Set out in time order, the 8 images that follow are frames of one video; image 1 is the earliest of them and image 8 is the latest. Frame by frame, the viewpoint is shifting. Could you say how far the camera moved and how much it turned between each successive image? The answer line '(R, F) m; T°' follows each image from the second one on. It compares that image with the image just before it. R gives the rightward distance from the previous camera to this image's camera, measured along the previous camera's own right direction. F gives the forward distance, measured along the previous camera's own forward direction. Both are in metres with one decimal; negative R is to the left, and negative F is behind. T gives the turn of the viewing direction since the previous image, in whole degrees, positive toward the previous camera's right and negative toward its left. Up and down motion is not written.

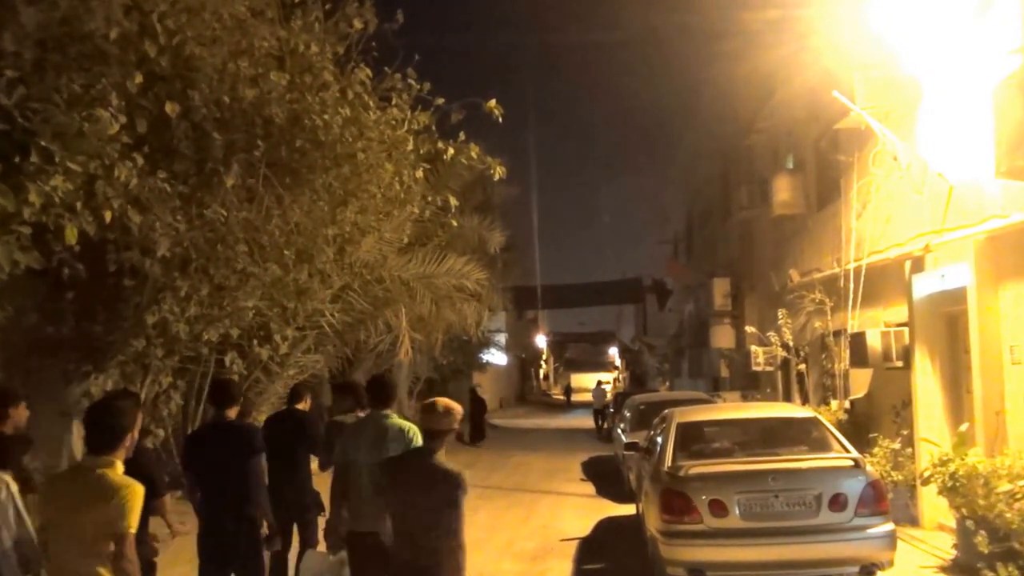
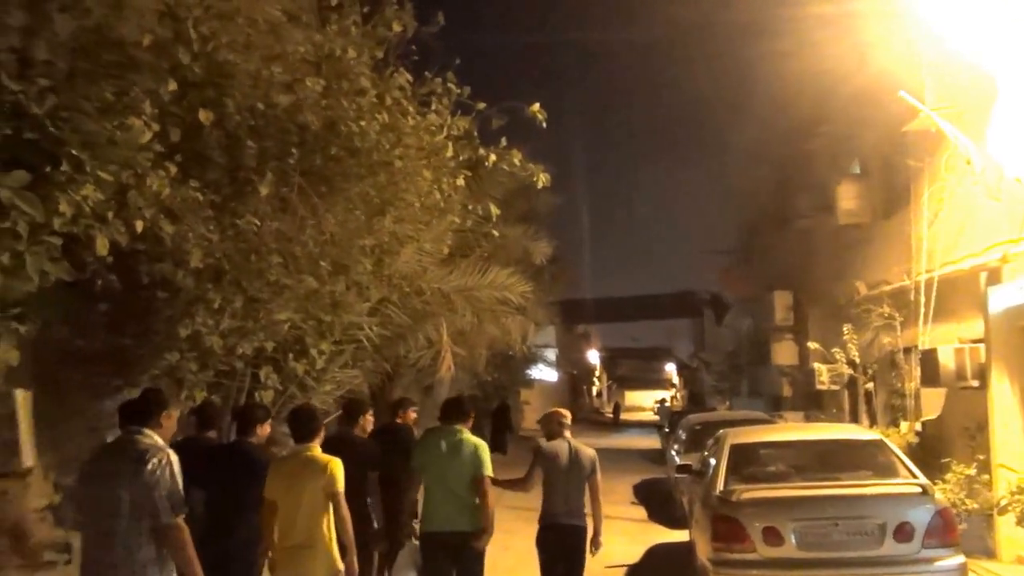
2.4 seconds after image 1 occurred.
(+0.2, +0.4) m; -4°
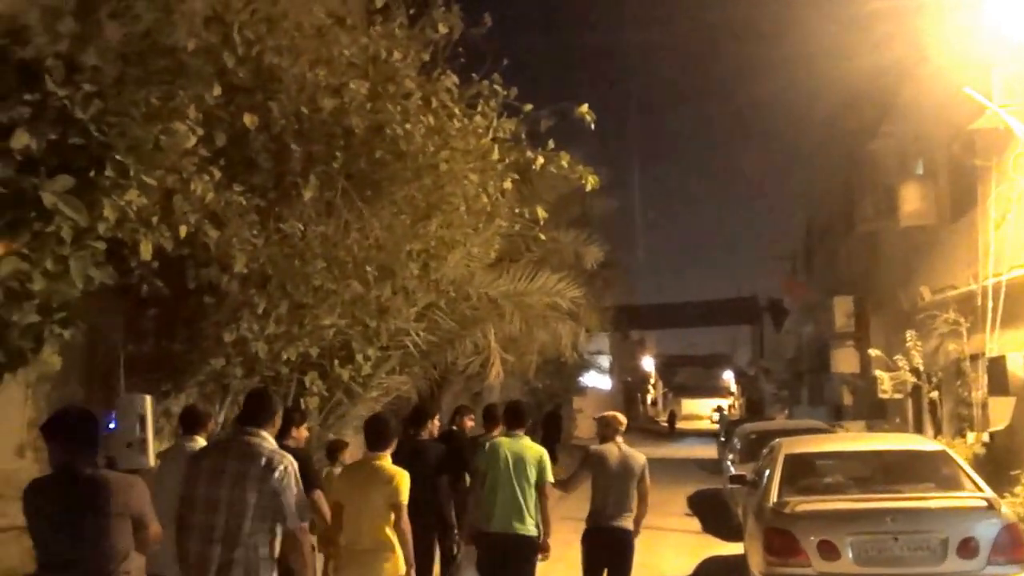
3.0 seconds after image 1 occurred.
(+0.1, +0.2) m; -3°
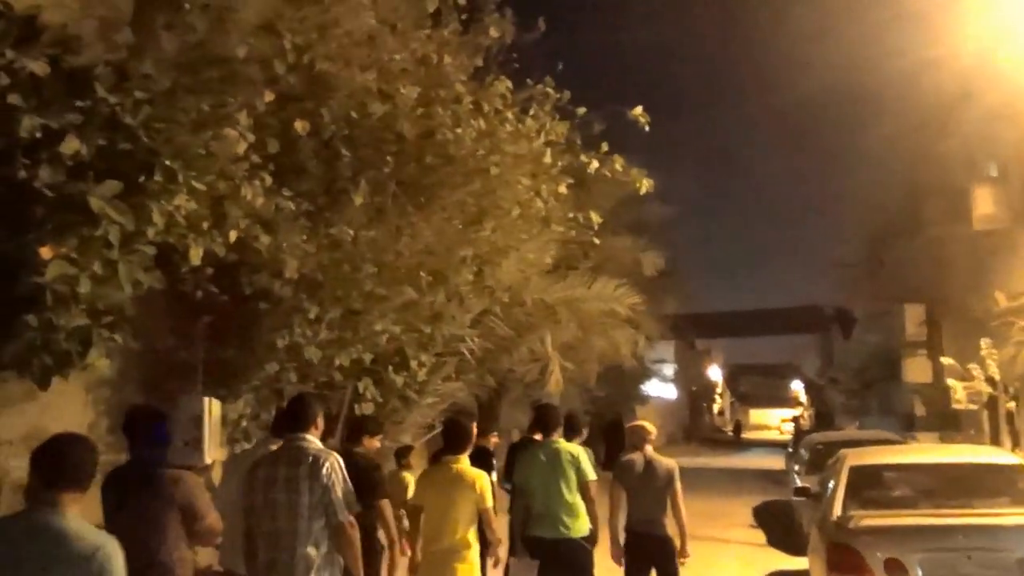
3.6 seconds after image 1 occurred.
(+0.1, +0.2) m; -4°
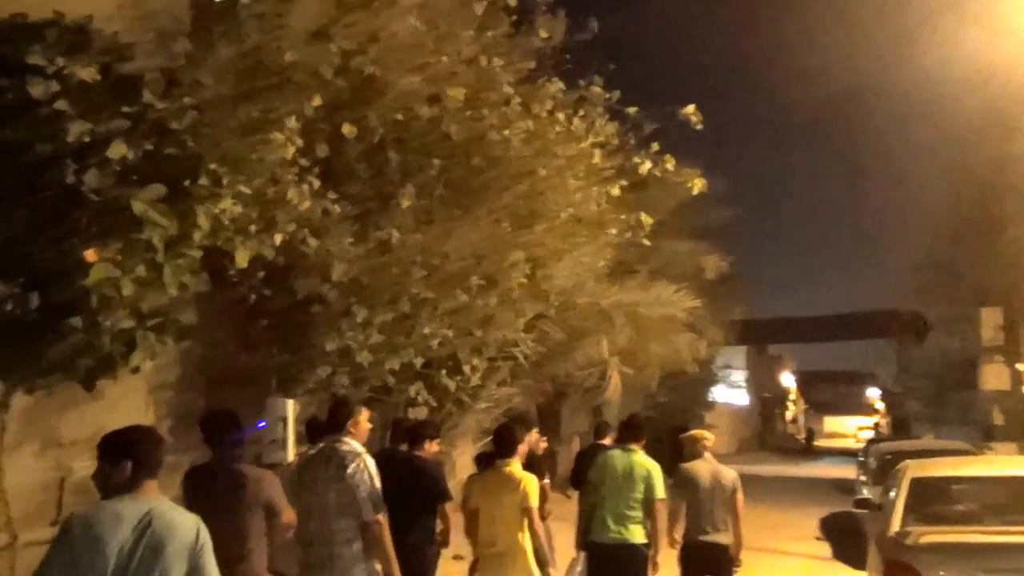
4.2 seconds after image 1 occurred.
(+0.3, +0.1) m; -5°
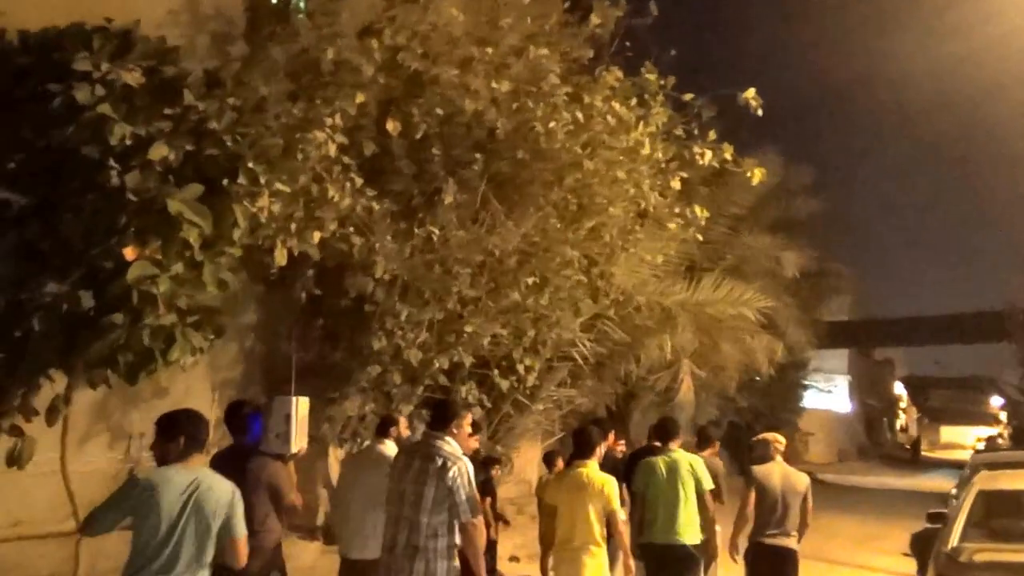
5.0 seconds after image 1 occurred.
(+0.7, +0.2) m; -8°
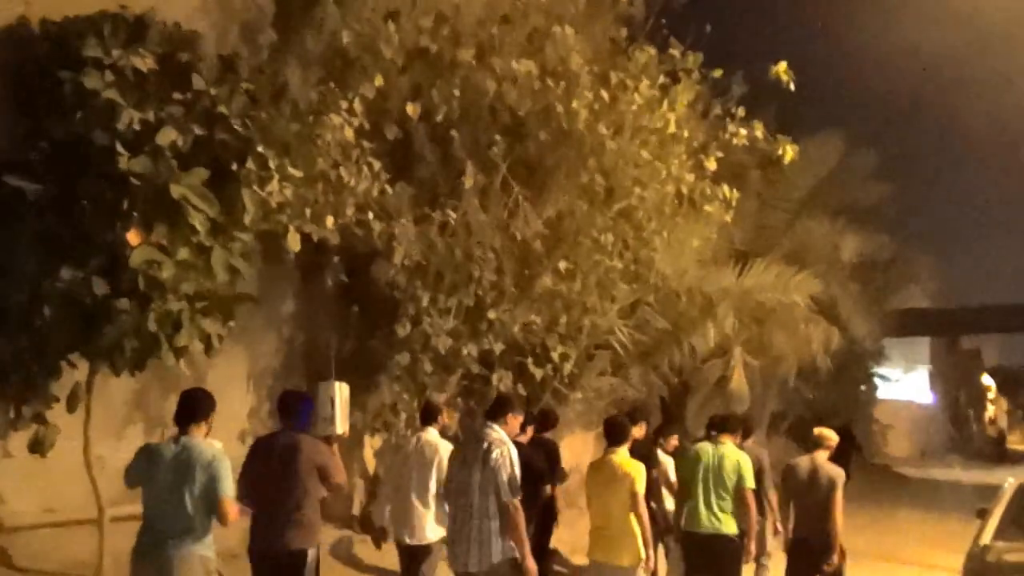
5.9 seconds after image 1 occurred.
(+0.6, +0.3) m; -6°
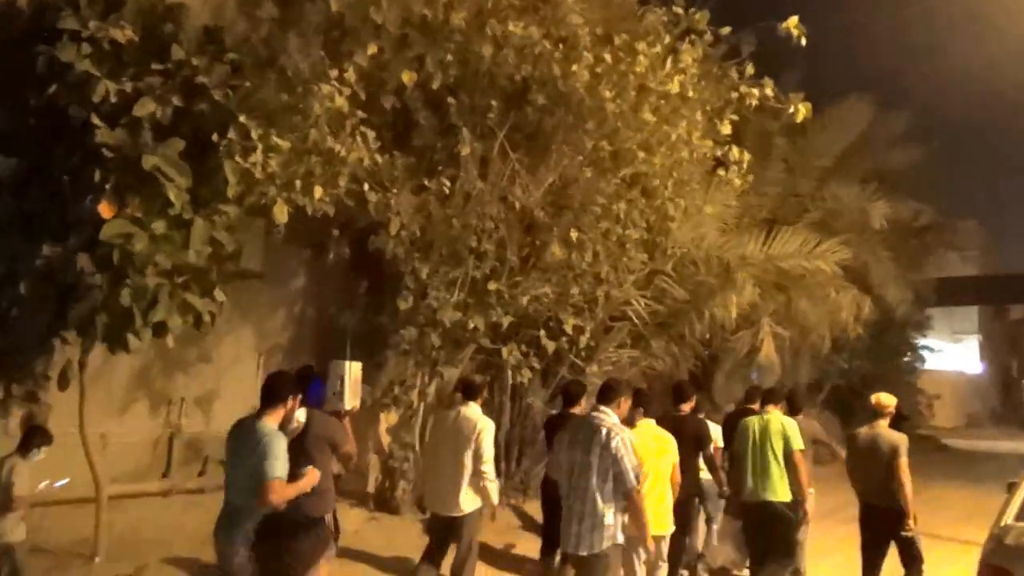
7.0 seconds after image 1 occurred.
(+0.5, +0.3) m; -4°
